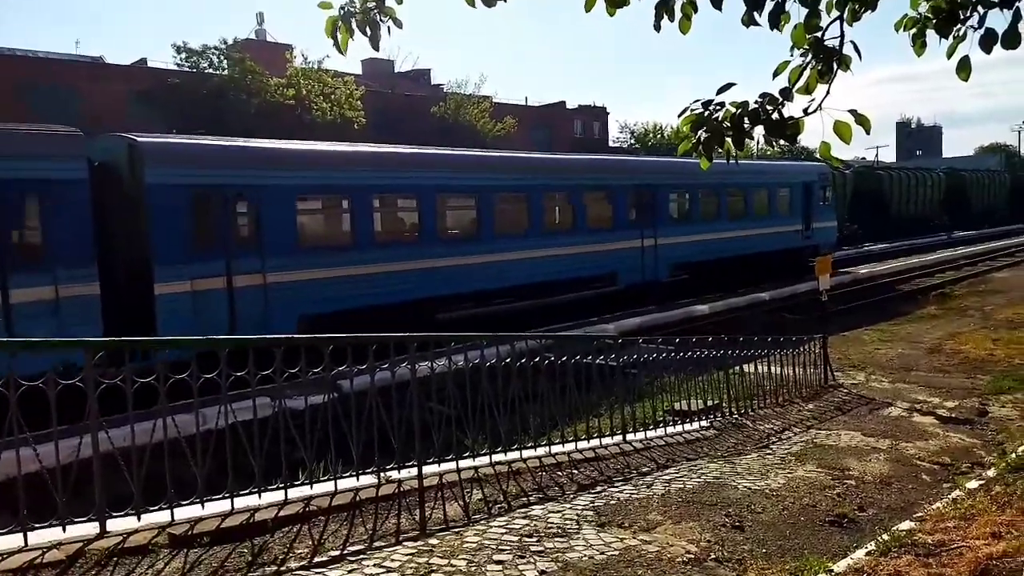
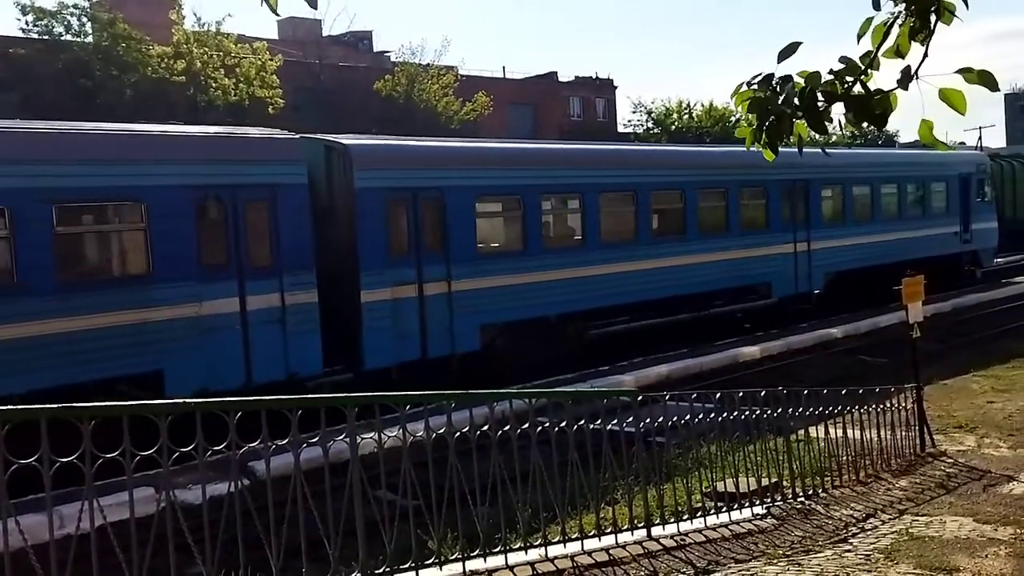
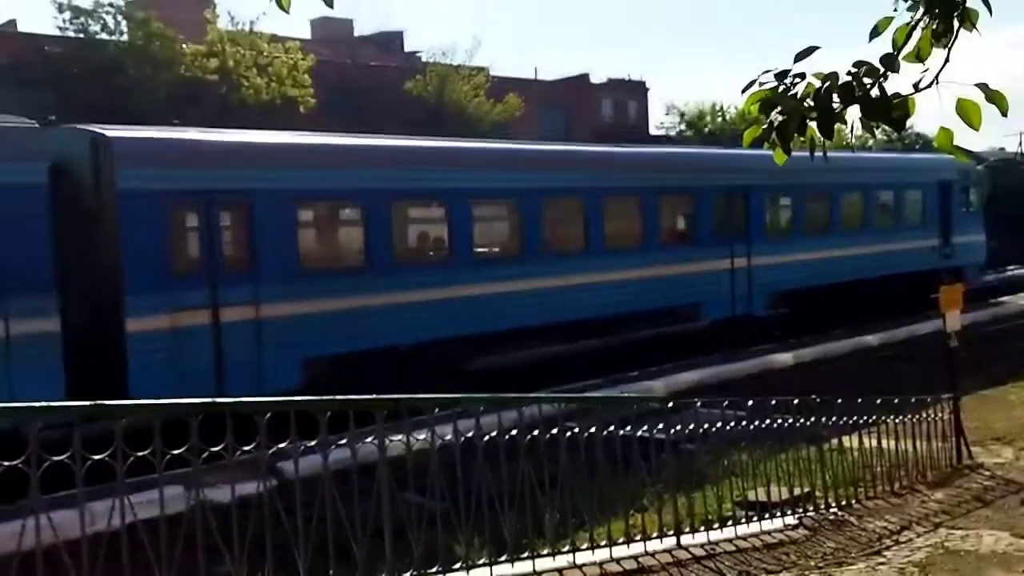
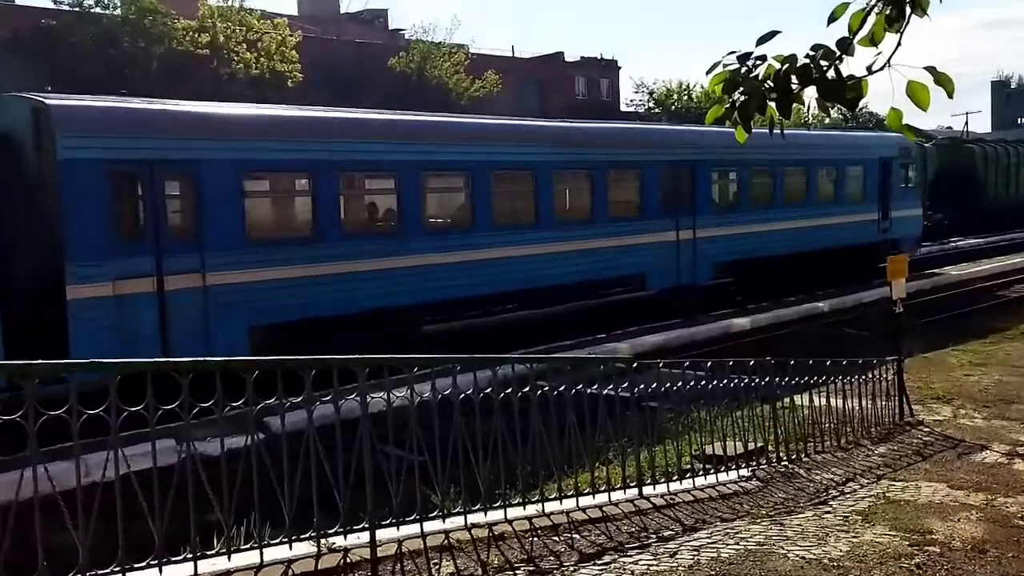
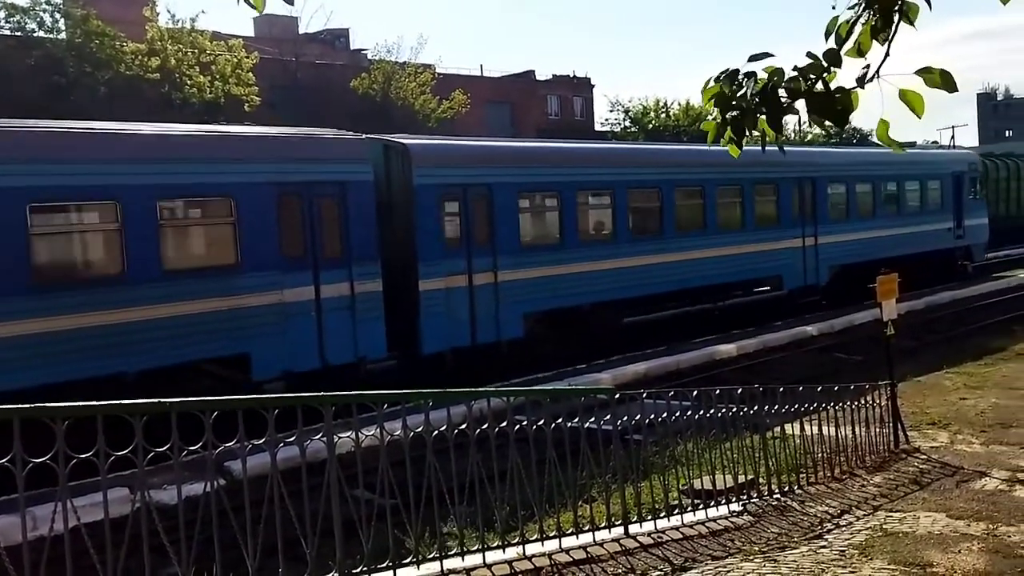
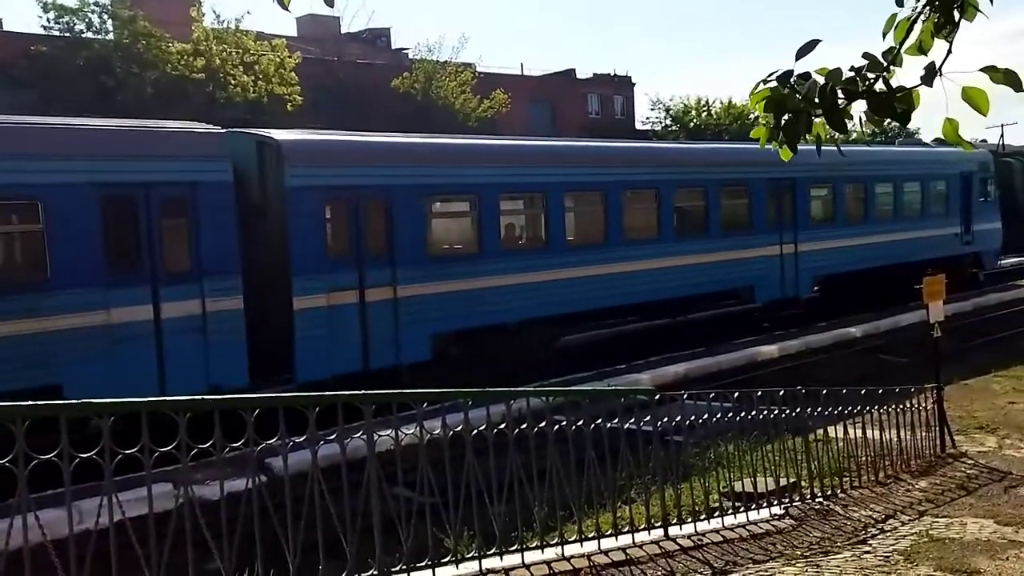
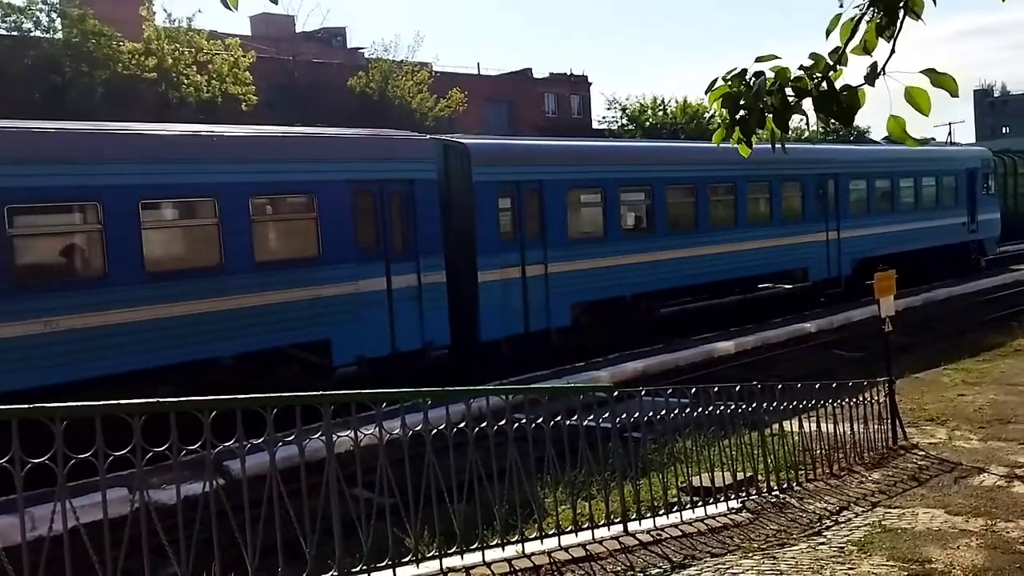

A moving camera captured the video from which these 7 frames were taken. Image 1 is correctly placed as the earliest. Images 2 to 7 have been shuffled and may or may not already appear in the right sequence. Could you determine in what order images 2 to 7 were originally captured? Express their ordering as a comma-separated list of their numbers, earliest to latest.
4, 3, 6, 2, 5, 7
